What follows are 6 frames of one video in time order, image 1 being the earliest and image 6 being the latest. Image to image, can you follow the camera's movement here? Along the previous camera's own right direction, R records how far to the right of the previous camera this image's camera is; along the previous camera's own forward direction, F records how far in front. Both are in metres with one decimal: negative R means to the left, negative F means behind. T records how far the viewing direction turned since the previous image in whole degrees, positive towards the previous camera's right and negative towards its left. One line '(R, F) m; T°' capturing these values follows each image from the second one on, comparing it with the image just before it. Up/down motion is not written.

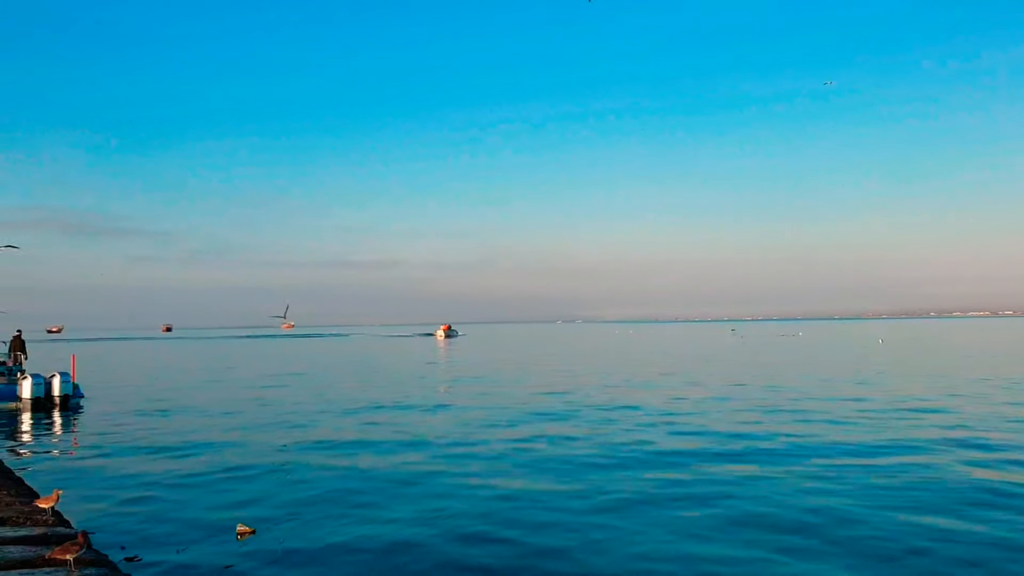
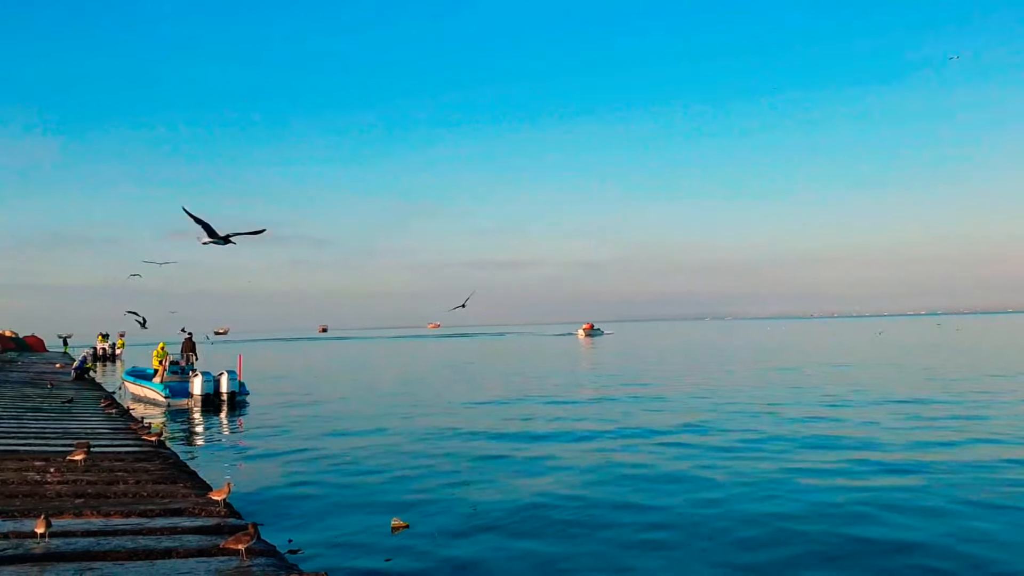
(-0.2, +0.6) m; -11°
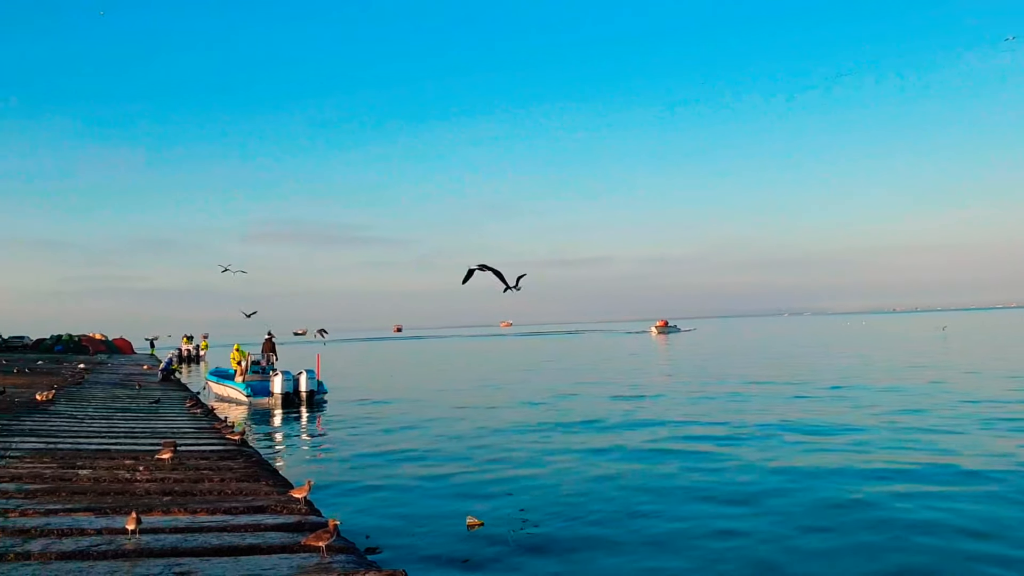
(-0.1, +0.2) m; -6°
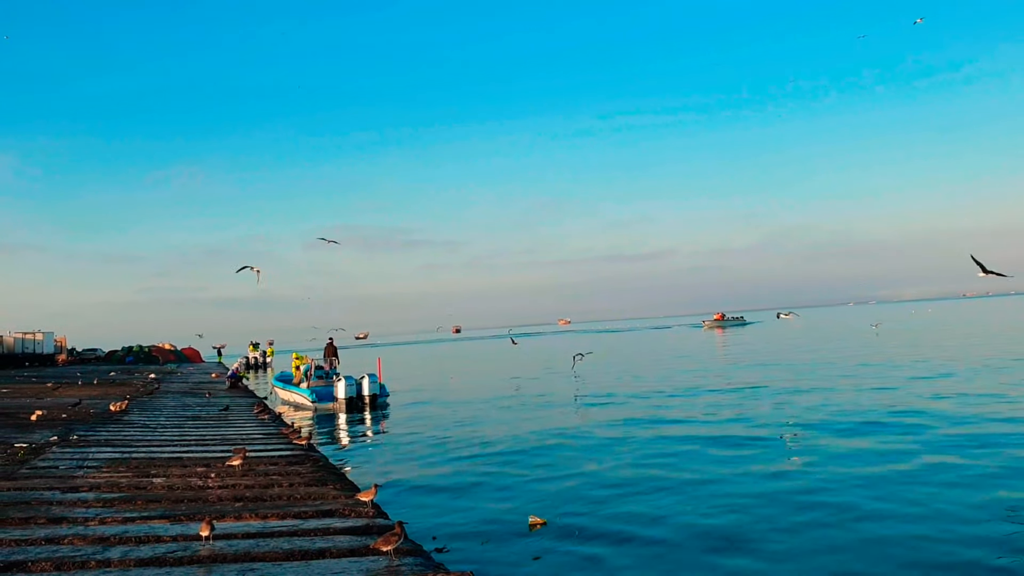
(-0.1, +0.2) m; -4°
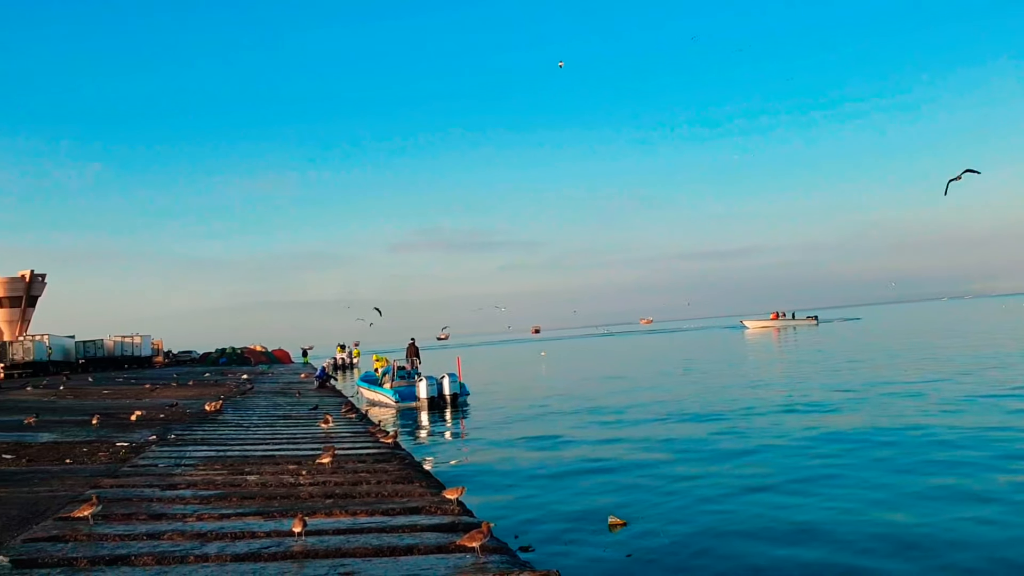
(0.0, +0.1) m; -6°
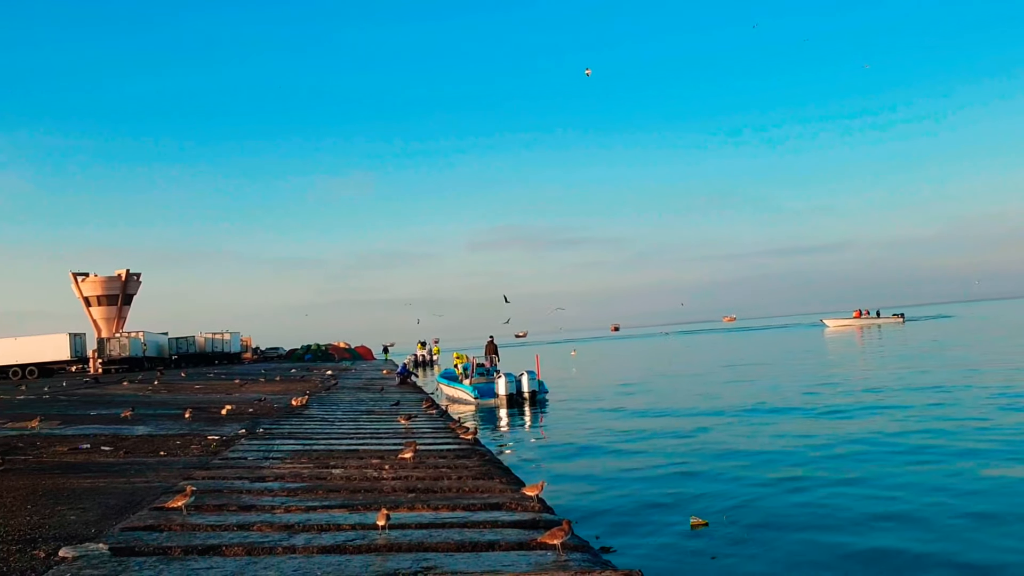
(0.0, +0.1) m; -6°
